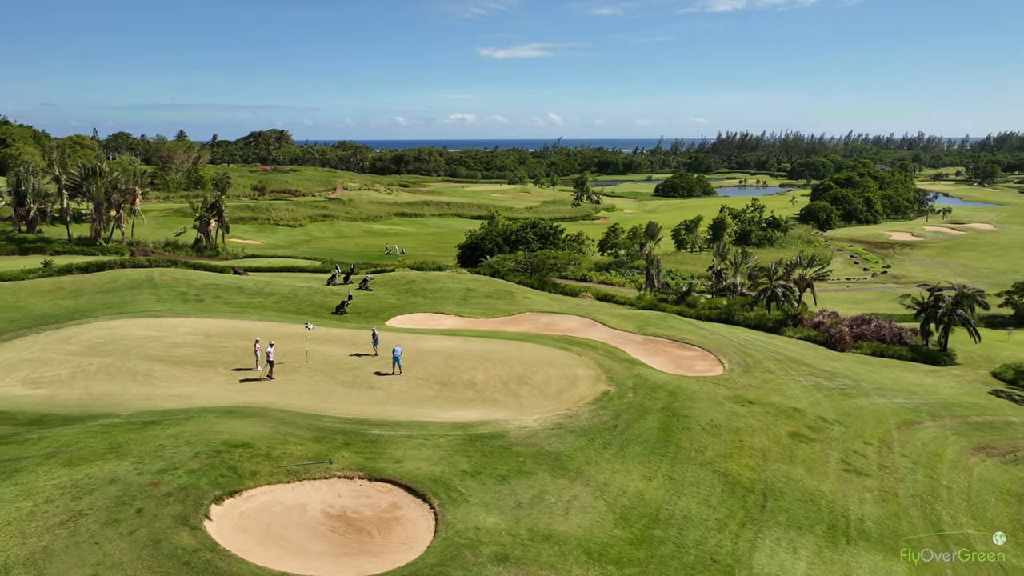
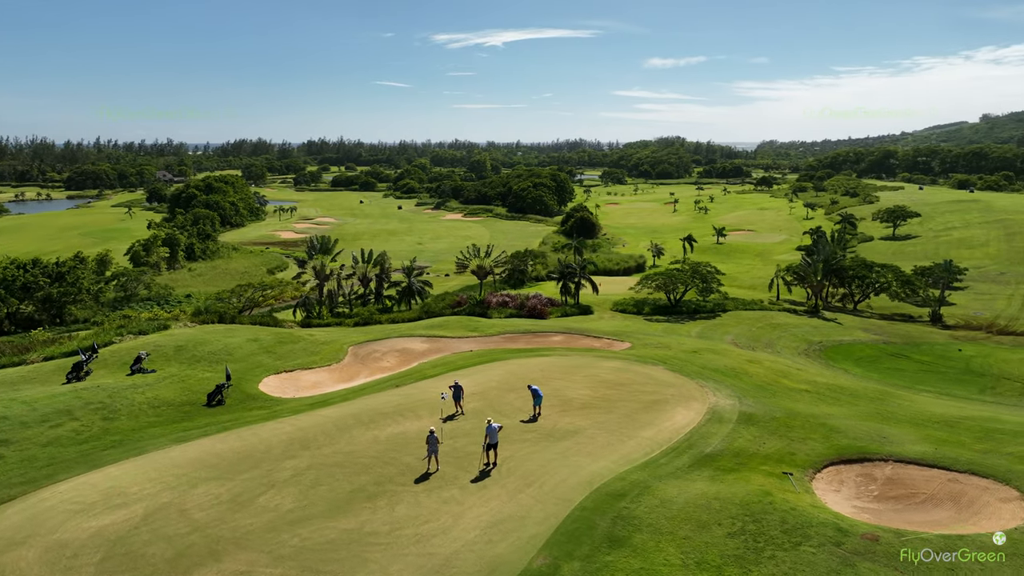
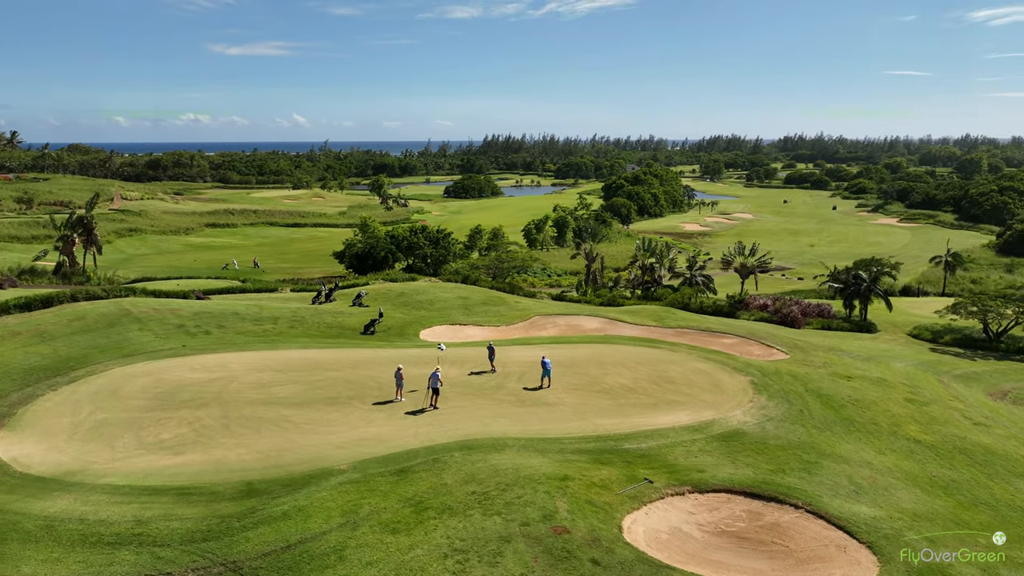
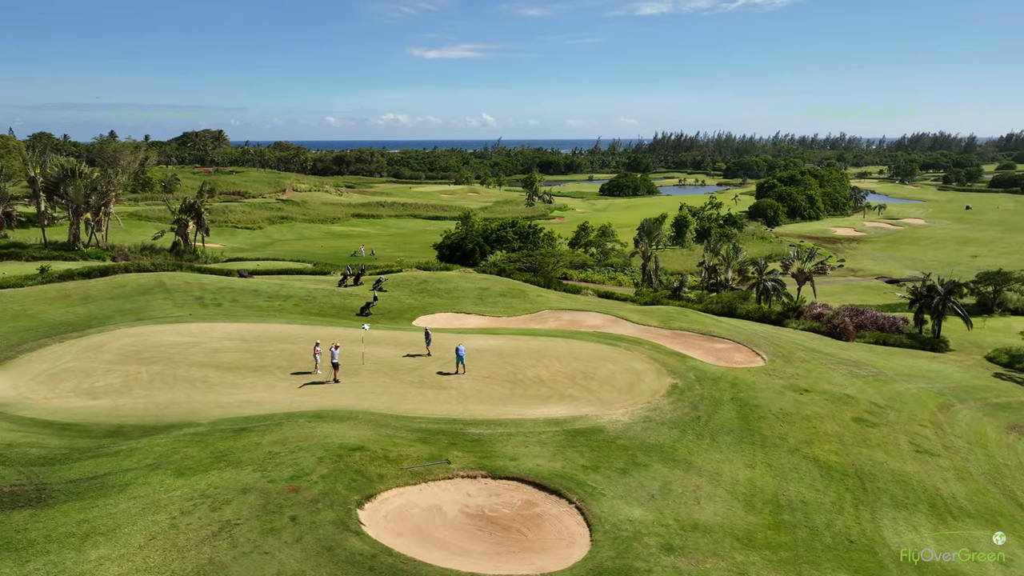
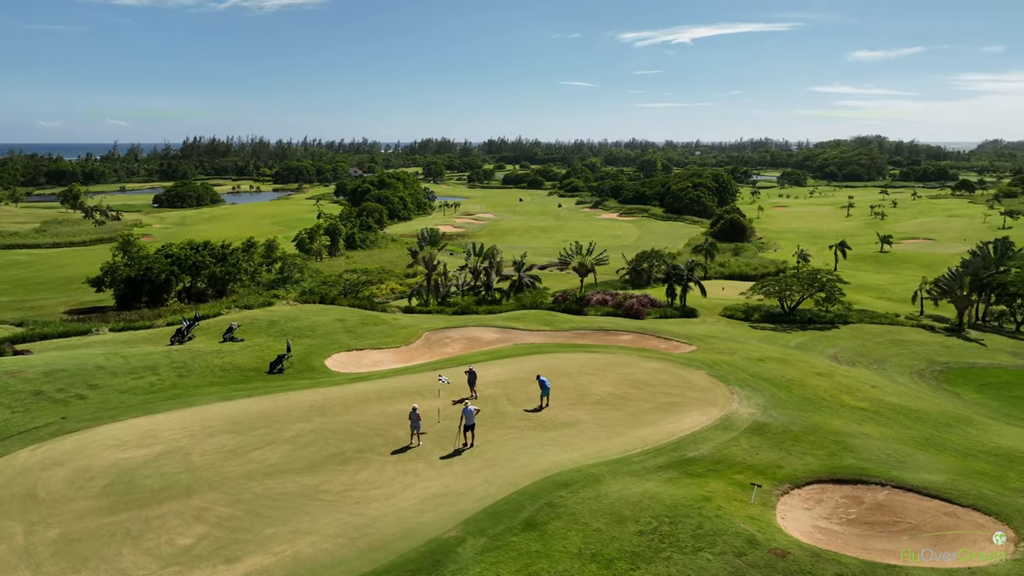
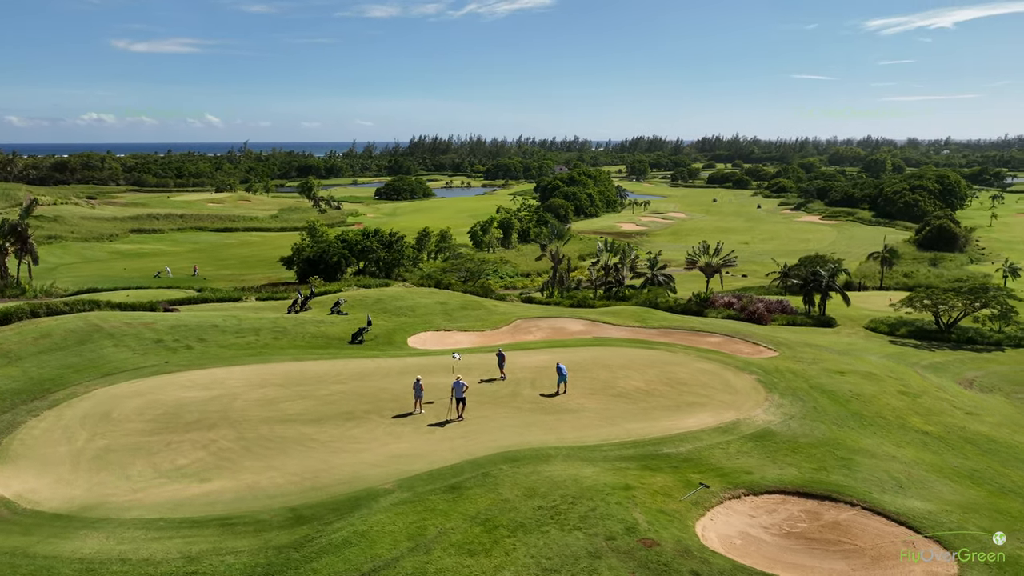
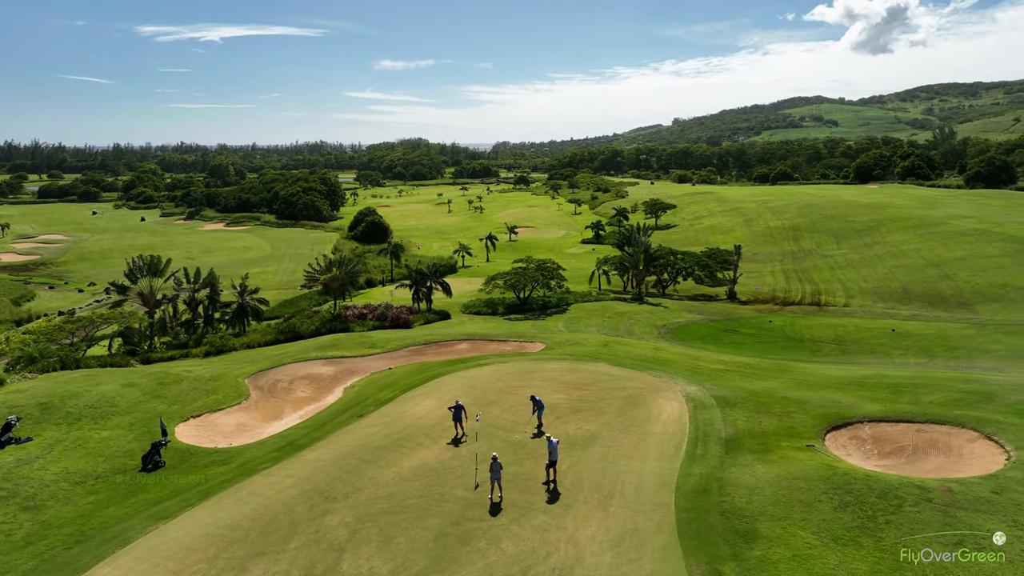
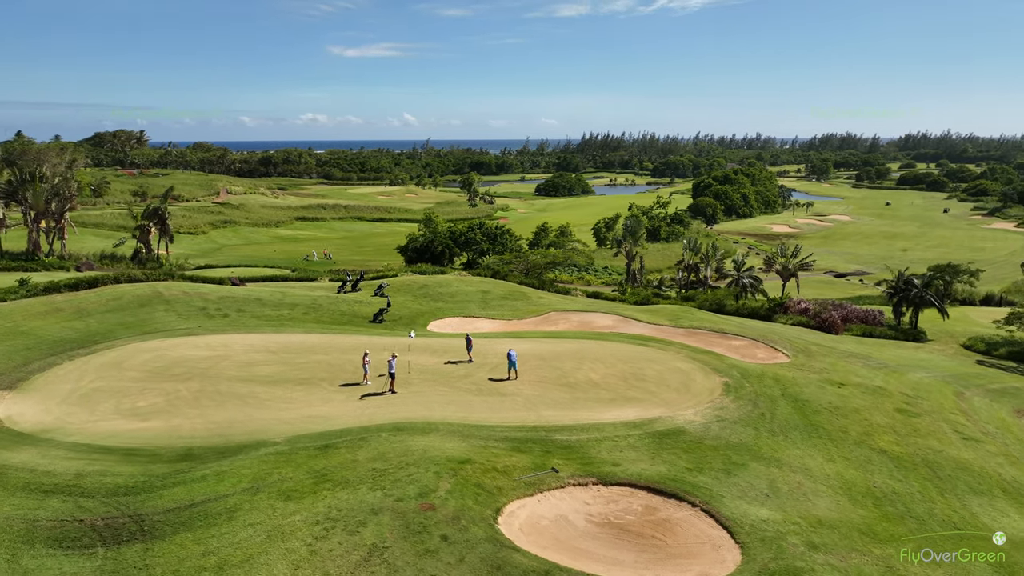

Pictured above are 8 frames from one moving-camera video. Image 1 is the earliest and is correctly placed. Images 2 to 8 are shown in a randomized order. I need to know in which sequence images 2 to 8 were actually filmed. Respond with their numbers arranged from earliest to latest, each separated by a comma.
4, 8, 3, 6, 5, 2, 7
